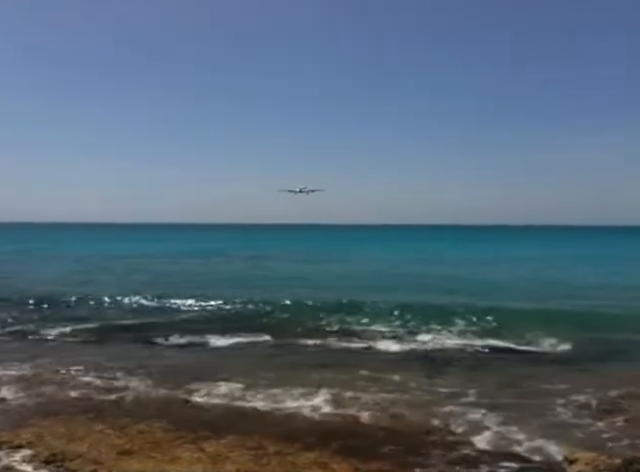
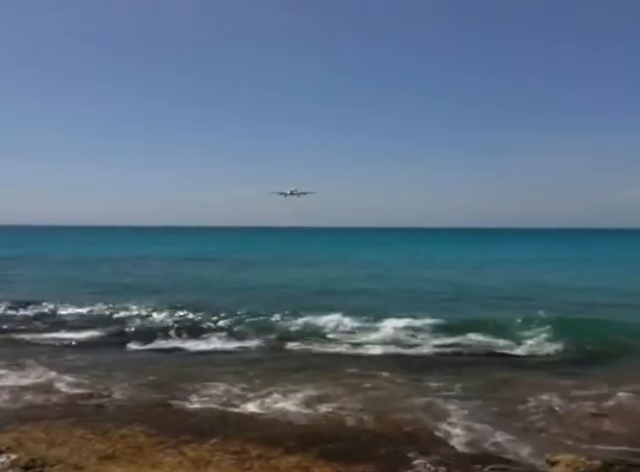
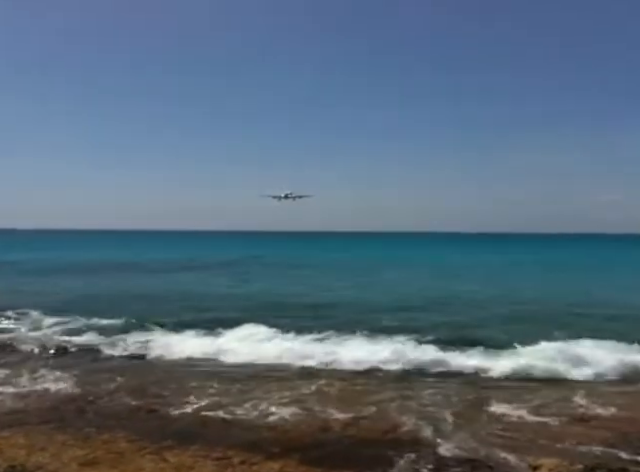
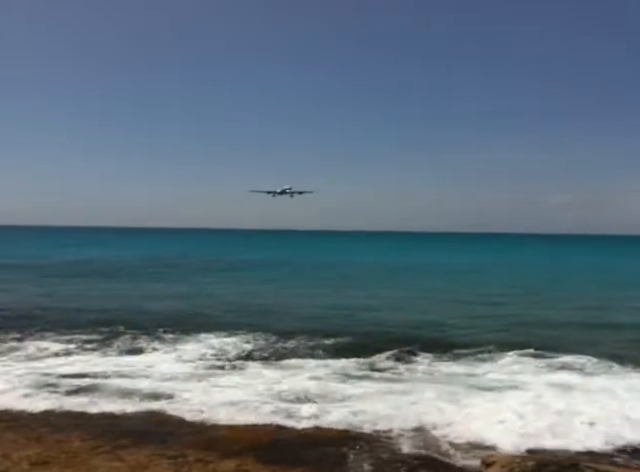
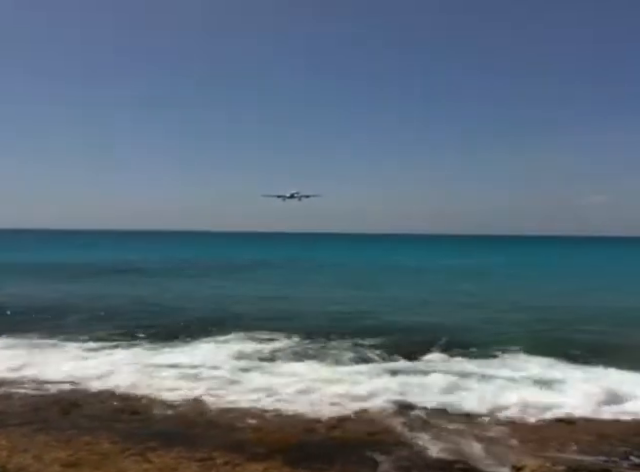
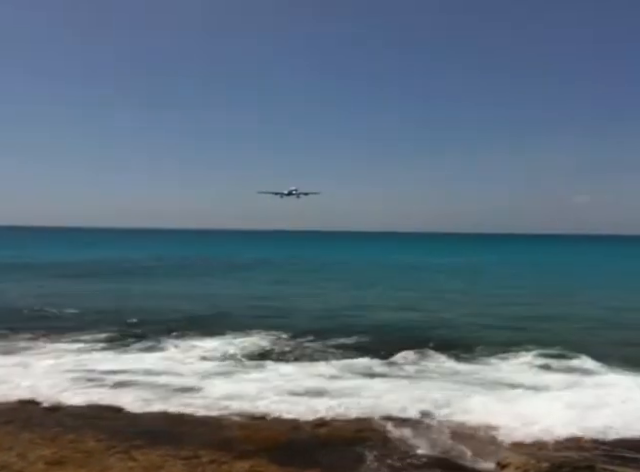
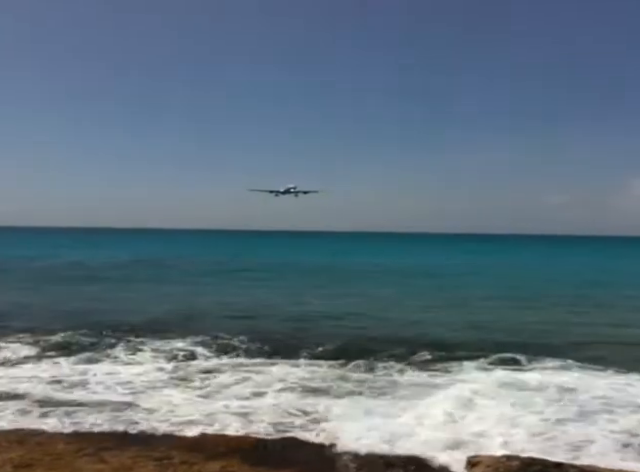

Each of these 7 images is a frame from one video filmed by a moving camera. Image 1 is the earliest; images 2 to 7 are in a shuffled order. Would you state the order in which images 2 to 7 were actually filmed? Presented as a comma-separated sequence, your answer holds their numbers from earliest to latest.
2, 3, 5, 6, 4, 7
